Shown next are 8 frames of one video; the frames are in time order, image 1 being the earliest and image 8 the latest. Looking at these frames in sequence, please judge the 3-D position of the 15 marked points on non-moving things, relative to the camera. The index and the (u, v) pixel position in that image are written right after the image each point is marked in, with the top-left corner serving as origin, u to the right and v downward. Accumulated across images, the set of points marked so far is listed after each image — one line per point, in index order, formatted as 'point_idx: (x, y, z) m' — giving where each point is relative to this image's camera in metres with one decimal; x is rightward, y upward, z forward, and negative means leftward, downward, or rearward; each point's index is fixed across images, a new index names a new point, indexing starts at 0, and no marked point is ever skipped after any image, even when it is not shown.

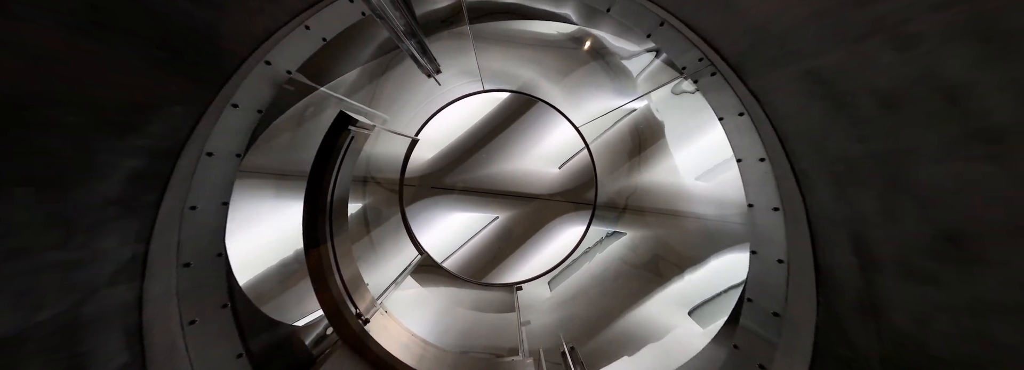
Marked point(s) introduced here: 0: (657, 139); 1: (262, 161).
0: (+3.1, +0.9, +4.3) m
1: (-2.7, +0.3, +2.3) m
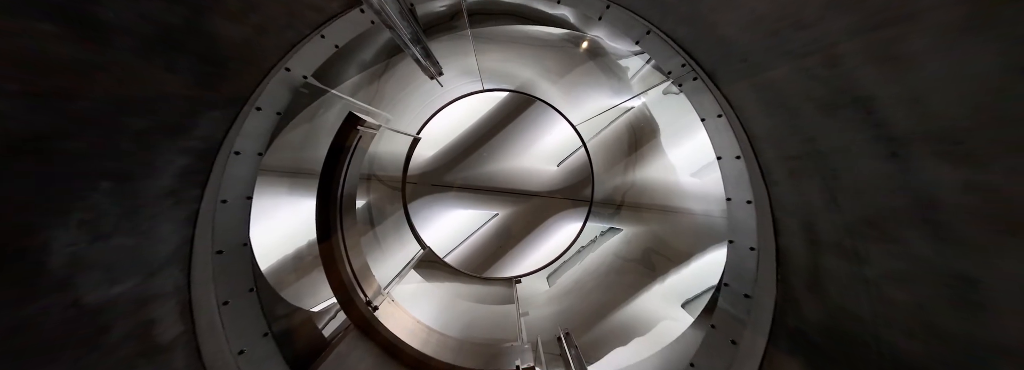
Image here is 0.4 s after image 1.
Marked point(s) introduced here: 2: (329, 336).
0: (+3.1, +1.0, +4.5) m
1: (-2.7, +0.3, +2.4) m
2: (-2.0, -1.7, +2.1) m
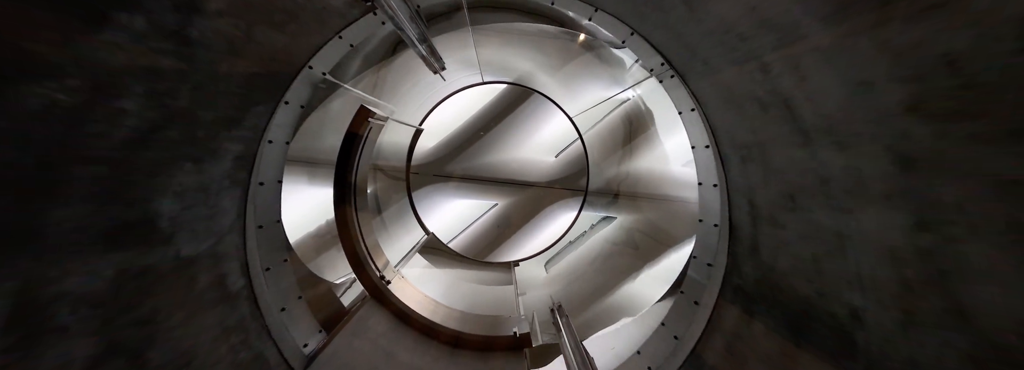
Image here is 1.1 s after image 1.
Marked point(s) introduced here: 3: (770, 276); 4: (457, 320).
0: (+3.0, +1.2, +4.7) m
1: (-2.7, +0.5, +2.7) m
2: (-2.1, -1.5, +2.5) m
3: (+1.9, -0.7, +1.5) m
4: (-0.7, -2.0, +2.9) m
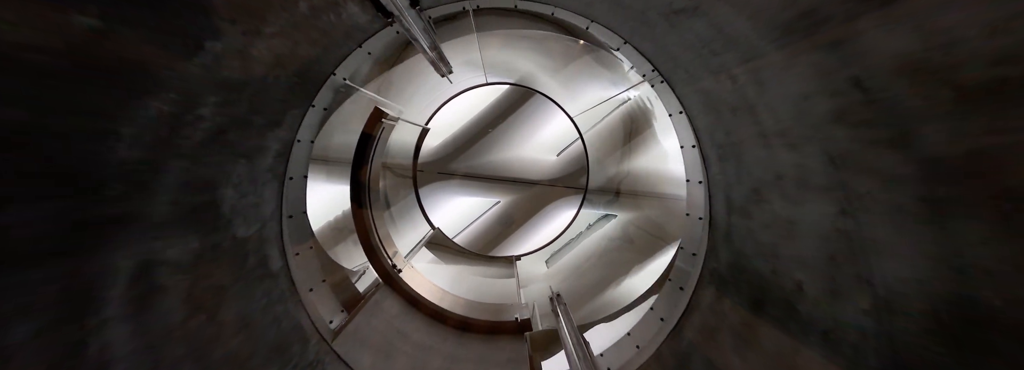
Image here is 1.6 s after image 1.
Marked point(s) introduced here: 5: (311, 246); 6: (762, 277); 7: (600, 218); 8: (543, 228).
0: (+3.1, +1.3, +4.9) m
1: (-2.7, +0.5, +3.0) m
2: (-2.0, -1.5, +2.7) m
3: (+1.9, -0.6, +1.7) m
4: (-0.7, -1.9, +3.1) m
5: (-2.5, -0.7, +2.5) m
6: (+1.9, -0.7, +1.5) m
7: (+2.5, -0.9, +5.8) m
8: (+1.0, -1.4, +6.5) m
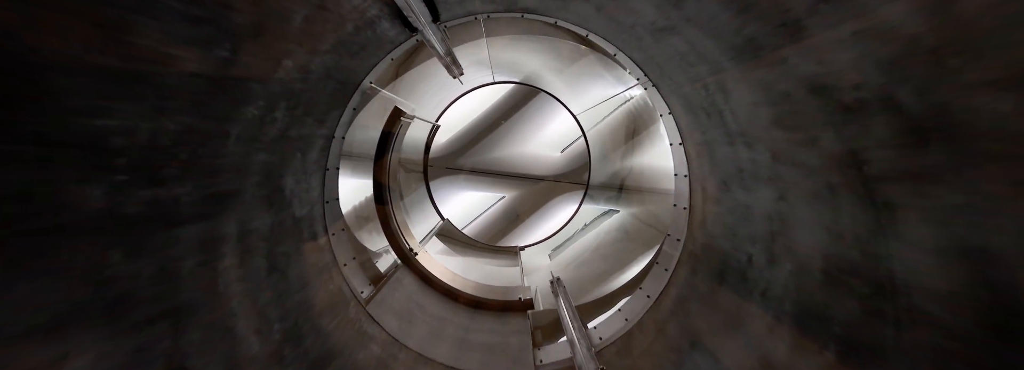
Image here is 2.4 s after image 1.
0: (+3.2, +1.4, +5.2) m
1: (-2.6, +0.7, +3.3) m
2: (-2.0, -1.3, +3.1) m
3: (+2.0, -0.6, +2.0) m
4: (-0.6, -1.8, +3.5) m
5: (-2.4, -0.6, +2.9) m
6: (+1.9, -0.6, +1.8) m
7: (+2.6, -0.8, +6.1) m
8: (+1.2, -1.2, +6.8) m
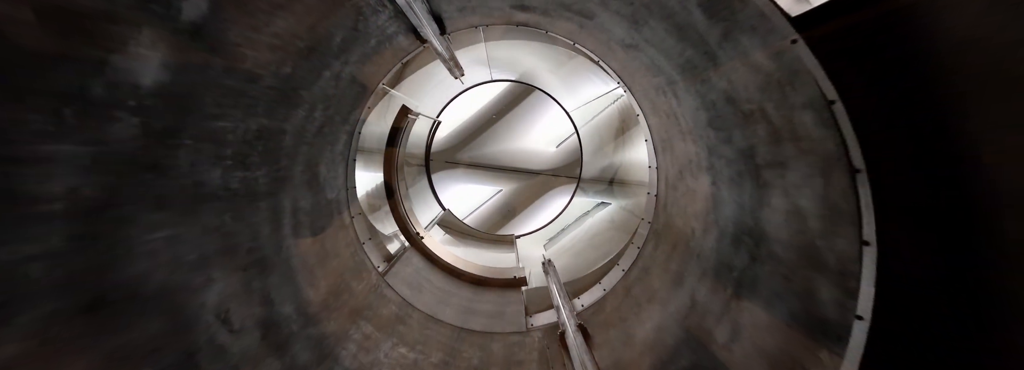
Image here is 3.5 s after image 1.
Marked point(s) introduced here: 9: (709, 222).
0: (+3.1, +1.6, +5.6) m
1: (-2.7, +0.9, +3.7) m
2: (-2.1, -1.2, +3.5) m
3: (+1.9, -0.4, +2.4) m
4: (-0.7, -1.6, +3.9) m
5: (-2.5, -0.5, +3.2) m
6: (+1.9, -0.5, +2.2) m
7: (+2.5, -0.6, +6.5) m
8: (+1.0, -1.0, +7.3) m
9: (+1.8, -0.3, +1.9) m
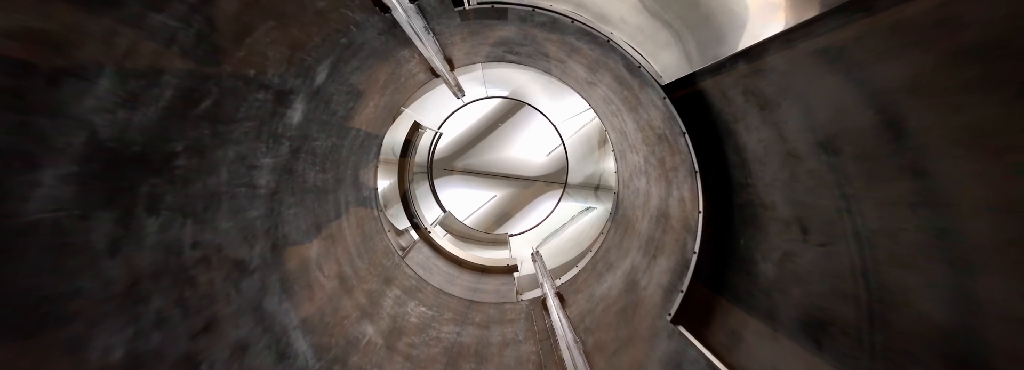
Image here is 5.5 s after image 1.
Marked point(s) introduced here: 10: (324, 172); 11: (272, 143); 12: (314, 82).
0: (+3.0, +1.5, +6.4) m
1: (-2.8, +0.8, +4.3) m
2: (-2.2, -1.2, +4.1) m
3: (+1.8, -0.5, +3.2) m
4: (-0.8, -1.7, +4.6) m
5: (-2.6, -0.5, +3.9) m
6: (+1.8, -0.5, +3.0) m
7: (+2.3, -0.7, +7.3) m
8: (+0.8, -1.2, +8.0) m
9: (+1.7, -0.3, +2.6) m
10: (-1.9, +0.1, +2.1) m
11: (-1.7, +0.3, +1.4) m
12: (-1.5, +0.8, +1.6) m
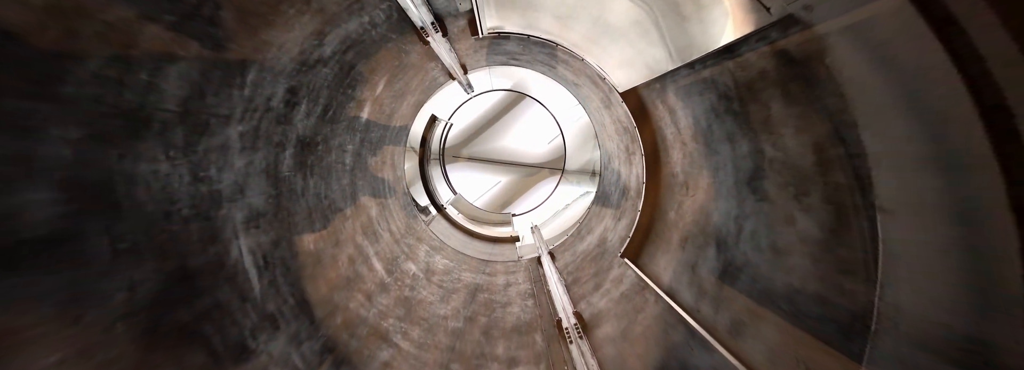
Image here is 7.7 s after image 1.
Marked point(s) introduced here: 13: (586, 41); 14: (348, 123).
0: (+3.1, +2.0, +6.9) m
1: (-2.7, +1.2, +5.0) m
2: (-2.1, -0.8, +4.9) m
3: (+1.8, -0.1, +3.8) m
4: (-0.8, -1.3, +5.3) m
5: (-2.5, -0.1, +4.6) m
6: (+1.8, -0.2, +3.6) m
7: (+2.4, -0.2, +7.9) m
8: (+1.0, -0.5, +8.7) m
9: (+1.7, 0.0, +3.2) m
10: (-1.9, +0.4, +2.8) m
11: (-1.7, +0.5, +2.1) m
12: (-1.5, +1.0, +2.2) m
13: (+0.8, +1.6, +2.1) m
14: (-1.6, +0.6, +2.0) m
